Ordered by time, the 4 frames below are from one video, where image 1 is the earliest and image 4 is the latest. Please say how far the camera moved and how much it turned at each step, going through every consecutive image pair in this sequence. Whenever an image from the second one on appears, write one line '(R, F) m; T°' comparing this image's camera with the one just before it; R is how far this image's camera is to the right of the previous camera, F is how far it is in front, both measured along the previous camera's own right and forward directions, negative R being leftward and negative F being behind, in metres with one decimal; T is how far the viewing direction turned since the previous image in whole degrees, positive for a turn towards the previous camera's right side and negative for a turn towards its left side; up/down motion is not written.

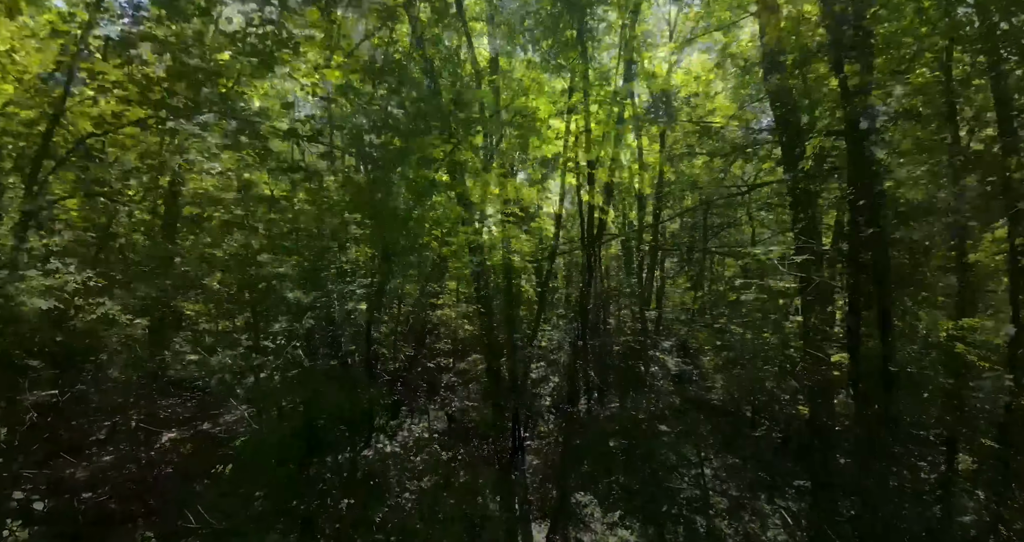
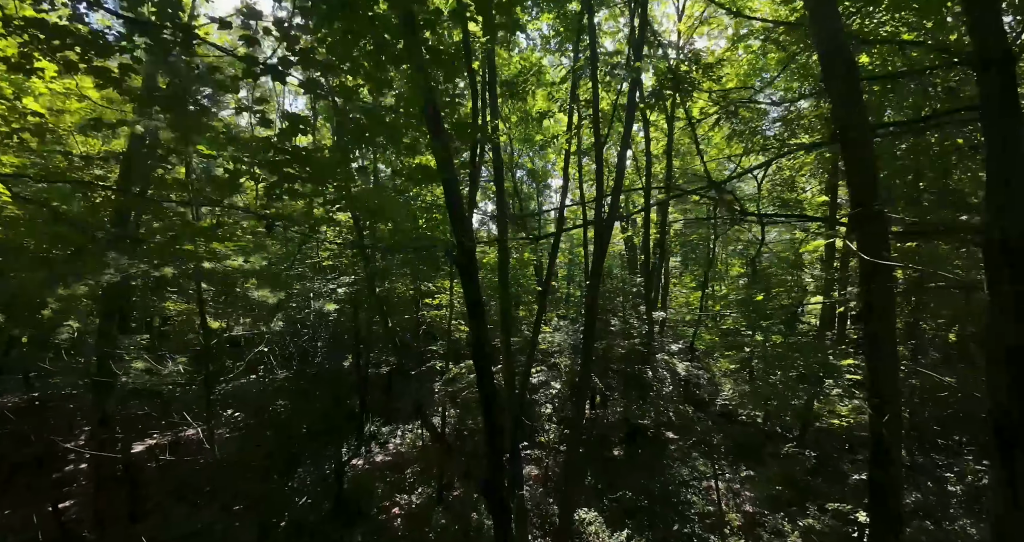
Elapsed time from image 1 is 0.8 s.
(0.0, +0.6) m; 0°
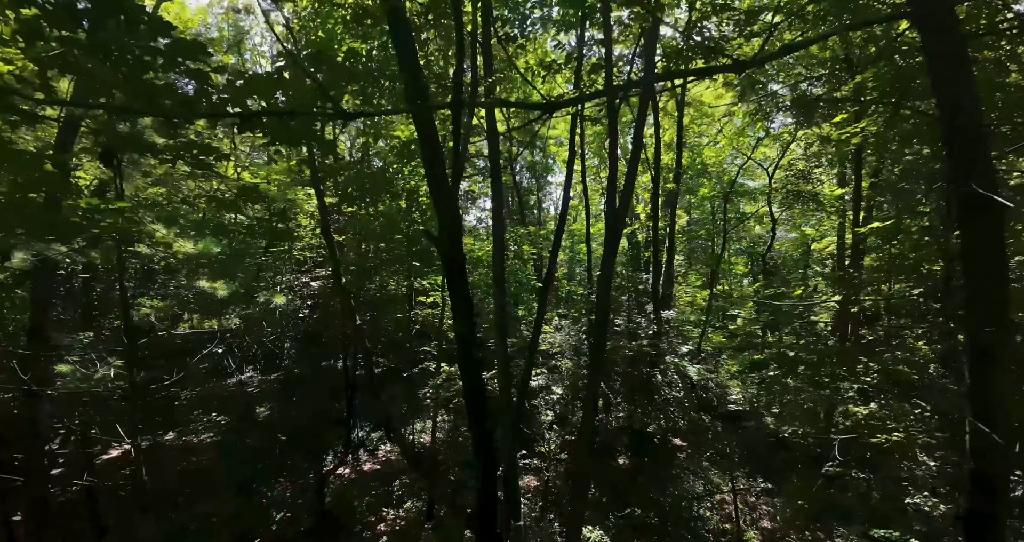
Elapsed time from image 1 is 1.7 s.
(0.0, +0.7) m; 0°
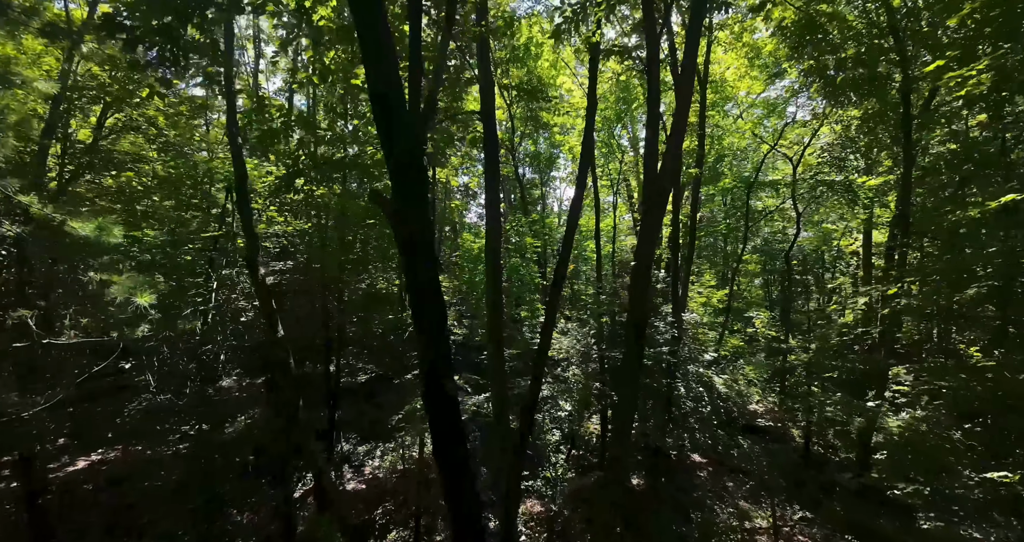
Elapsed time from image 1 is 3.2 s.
(0.0, +1.0) m; 0°
